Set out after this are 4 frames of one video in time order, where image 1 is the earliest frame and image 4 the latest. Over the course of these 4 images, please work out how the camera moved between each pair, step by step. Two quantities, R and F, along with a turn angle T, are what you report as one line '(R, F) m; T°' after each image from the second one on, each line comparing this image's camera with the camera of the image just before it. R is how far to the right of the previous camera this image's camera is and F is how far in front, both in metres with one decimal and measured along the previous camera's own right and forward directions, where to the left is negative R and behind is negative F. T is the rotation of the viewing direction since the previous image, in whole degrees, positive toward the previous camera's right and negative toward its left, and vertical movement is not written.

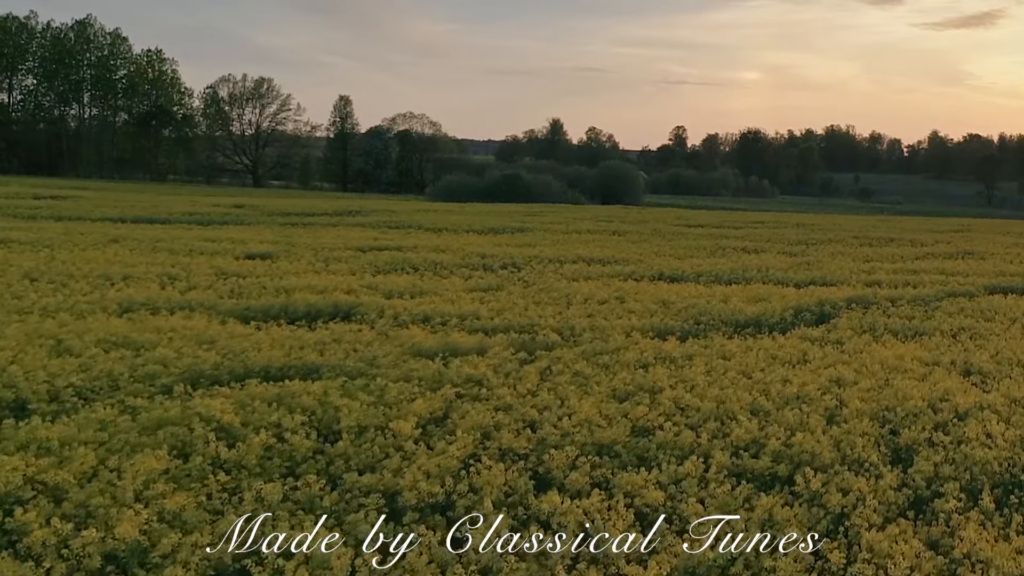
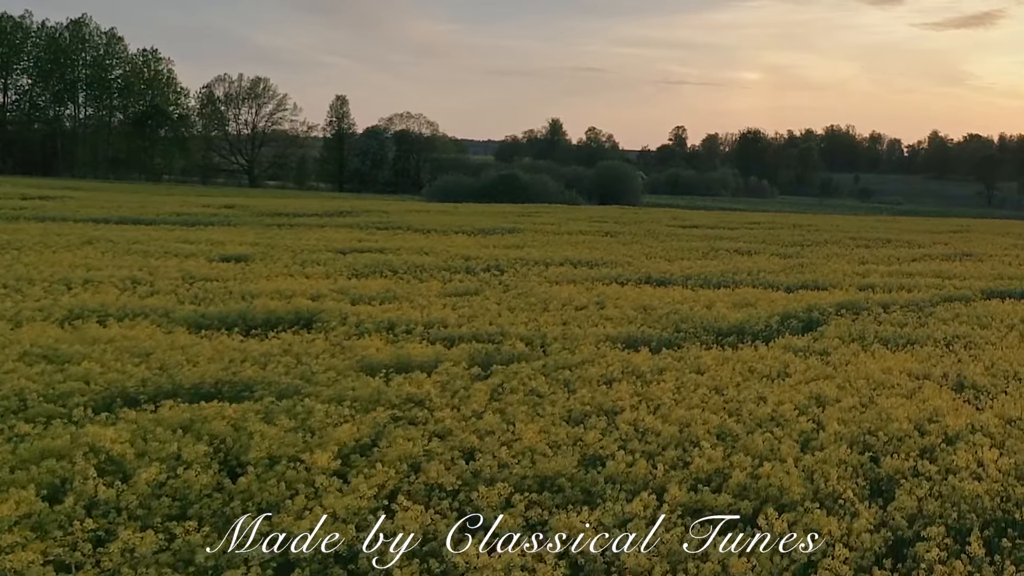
(+0.5, +0.7) m; 0°
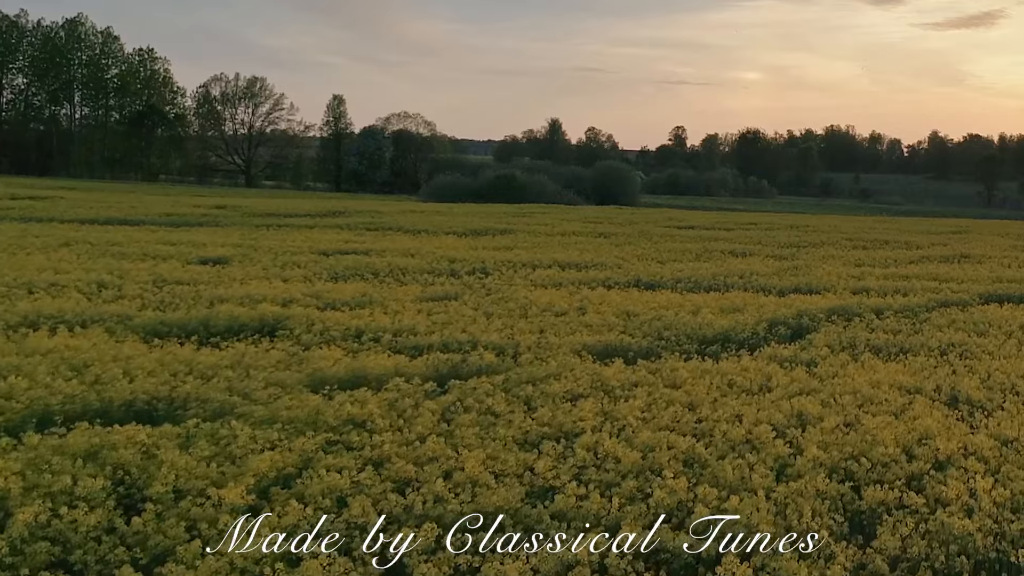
(+0.4, +0.6) m; 0°
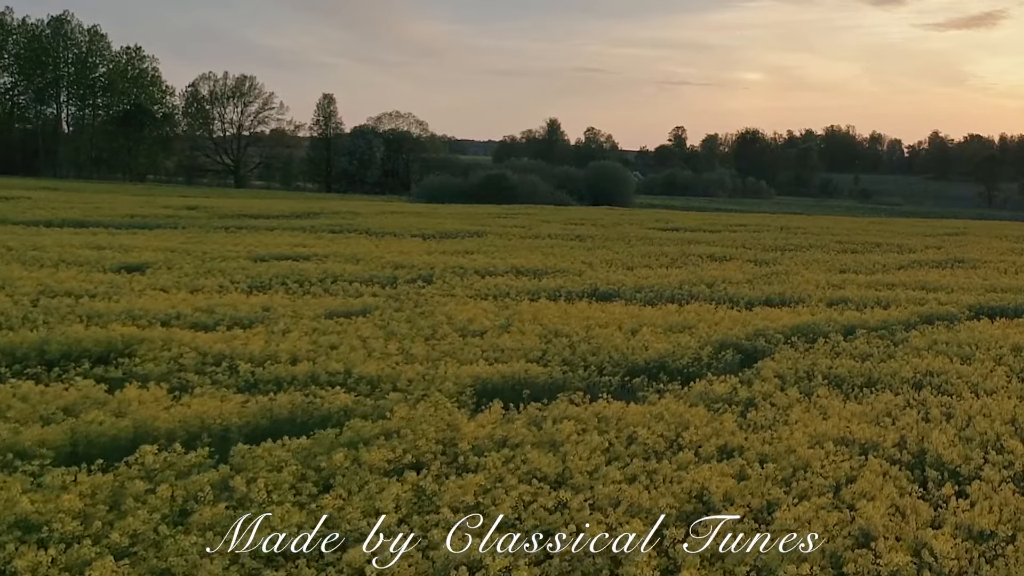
(+1.3, +2.1) m; 0°
